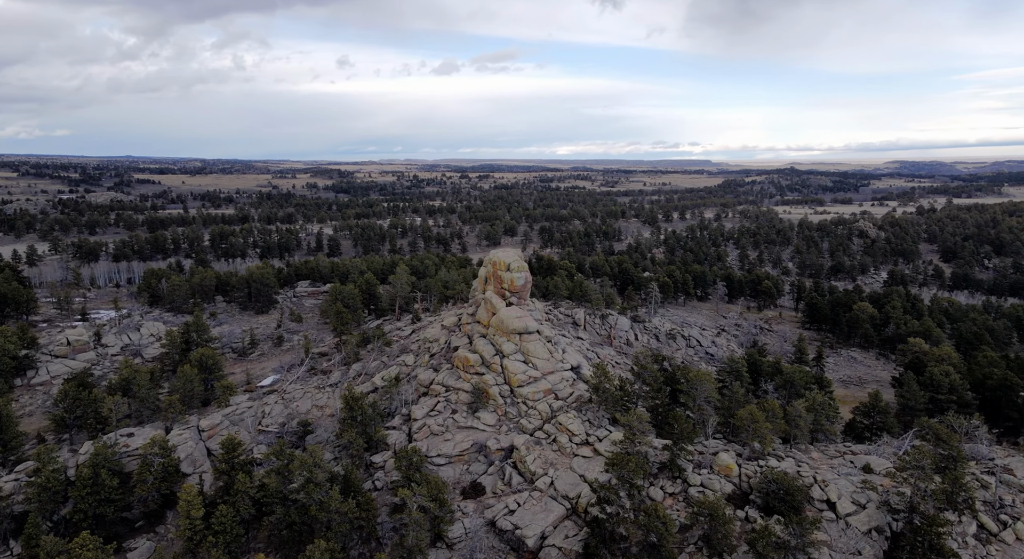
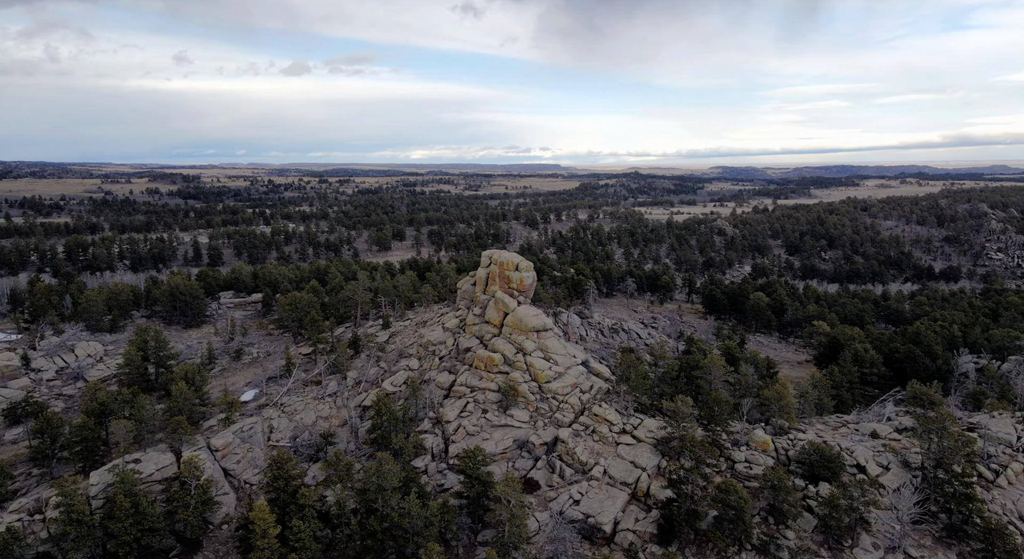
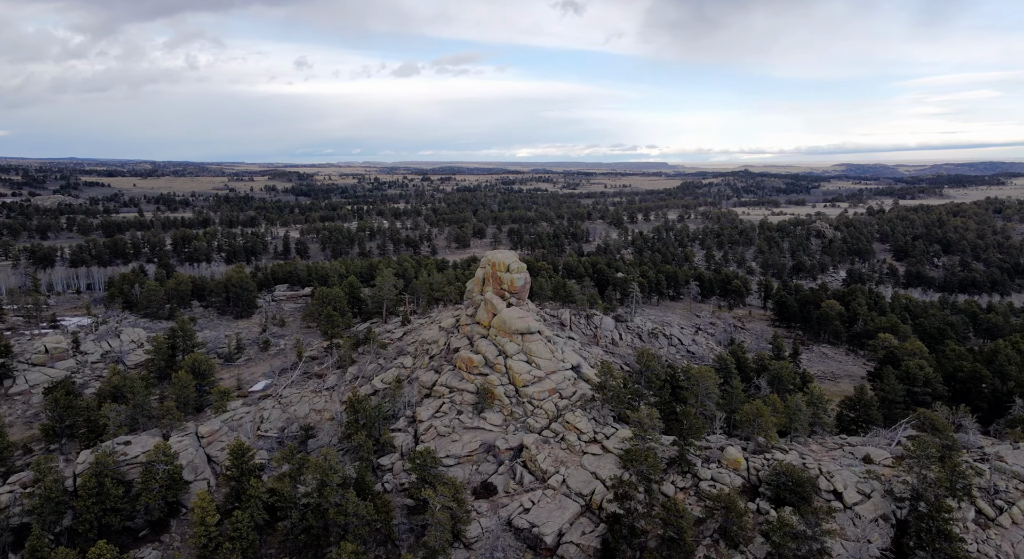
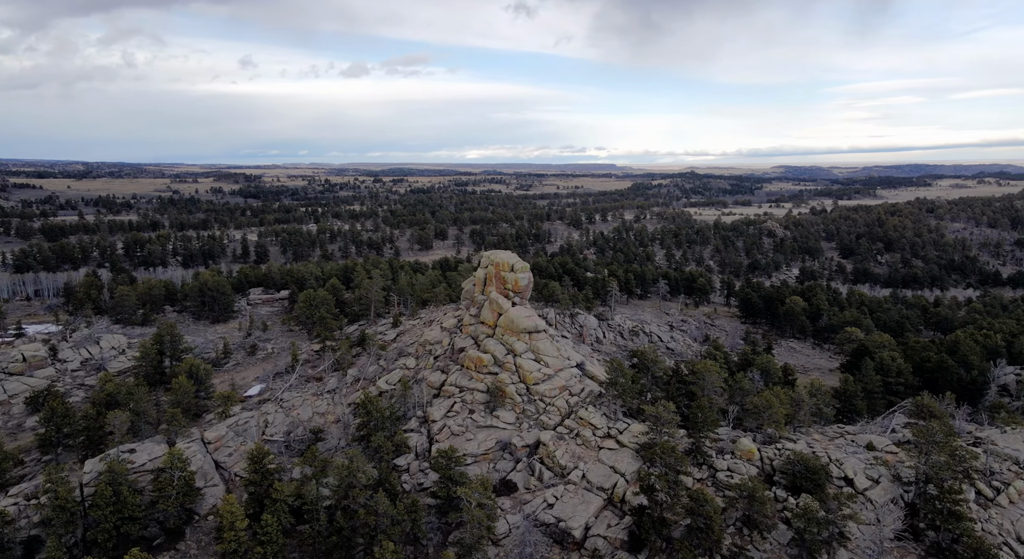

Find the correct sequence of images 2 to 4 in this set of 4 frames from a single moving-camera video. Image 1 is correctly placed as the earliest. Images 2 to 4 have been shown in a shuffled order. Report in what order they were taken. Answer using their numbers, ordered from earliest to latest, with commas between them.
3, 4, 2
